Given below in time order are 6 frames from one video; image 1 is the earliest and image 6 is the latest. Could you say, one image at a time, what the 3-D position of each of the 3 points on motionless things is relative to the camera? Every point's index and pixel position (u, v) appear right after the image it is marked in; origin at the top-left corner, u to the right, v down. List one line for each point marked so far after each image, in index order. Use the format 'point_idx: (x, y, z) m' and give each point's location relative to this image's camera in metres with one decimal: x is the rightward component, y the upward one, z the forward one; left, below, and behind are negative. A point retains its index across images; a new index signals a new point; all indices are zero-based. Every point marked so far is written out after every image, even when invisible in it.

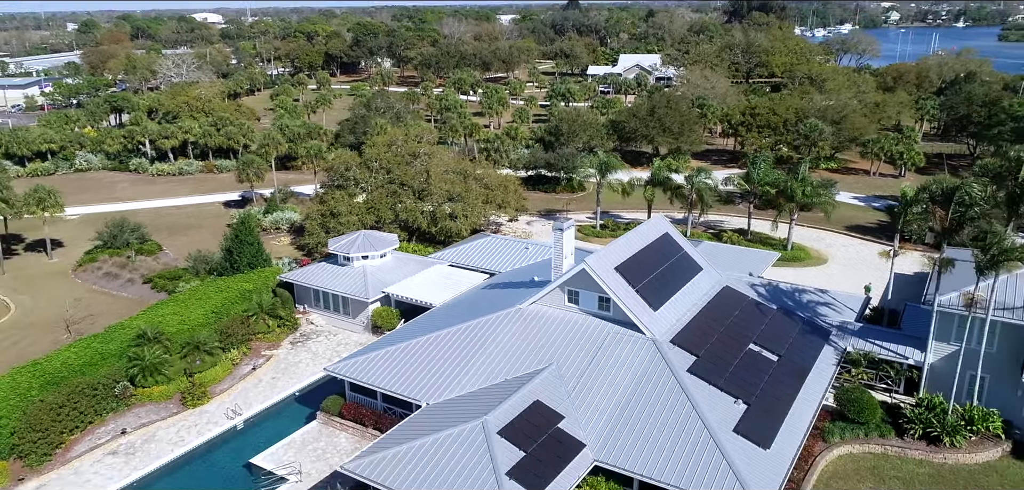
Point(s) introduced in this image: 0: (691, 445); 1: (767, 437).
0: (+4.2, -4.7, +19.0) m
1: (+6.2, -4.6, +19.7) m
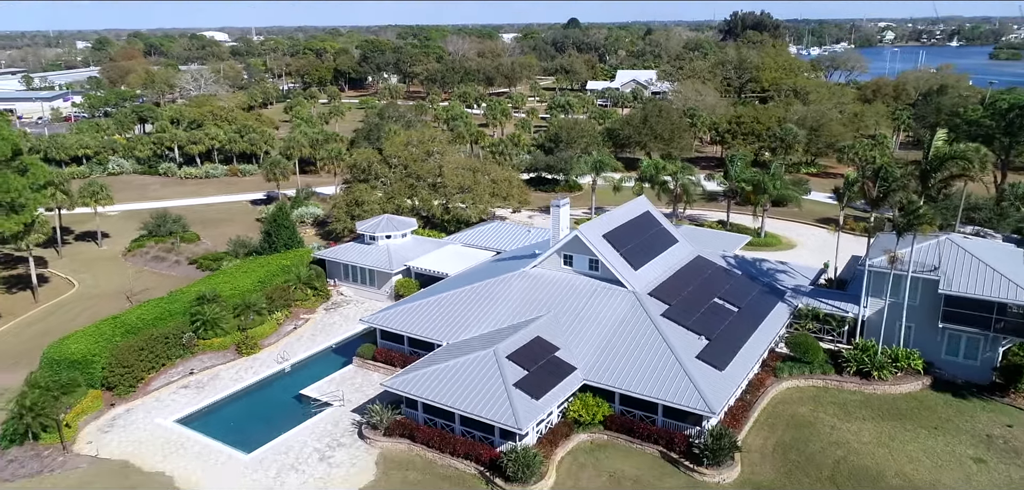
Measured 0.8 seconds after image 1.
0: (+4.4, -3.5, +23.7) m
1: (+6.4, -3.5, +24.4) m
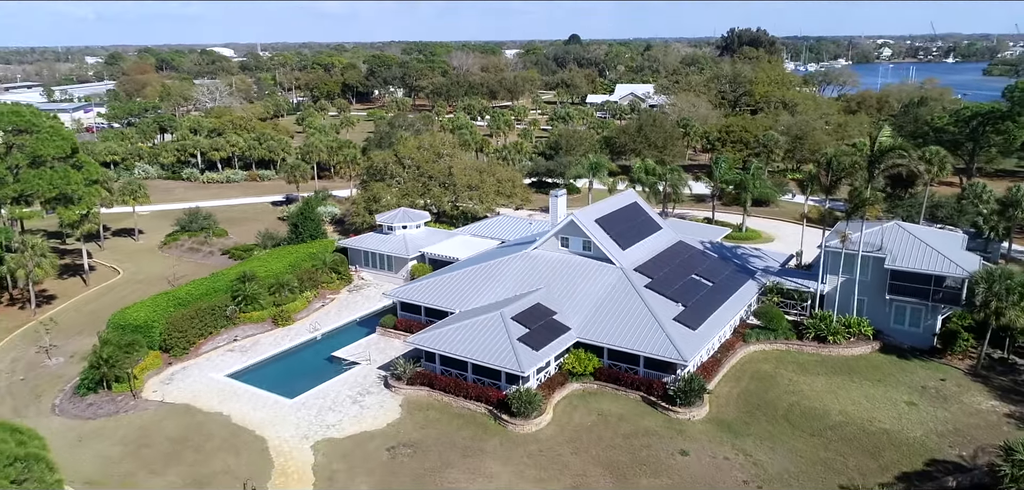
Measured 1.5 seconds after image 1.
0: (+4.5, -2.8, +27.8) m
1: (+6.5, -2.8, +28.5) m
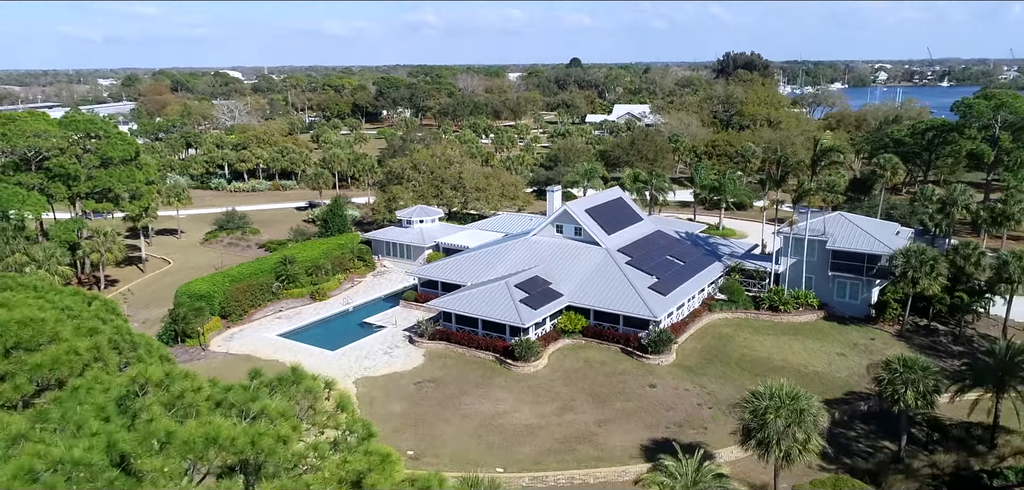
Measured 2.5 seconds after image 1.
0: (+4.6, -2.0, +33.8) m
1: (+6.7, -2.0, +34.5) m
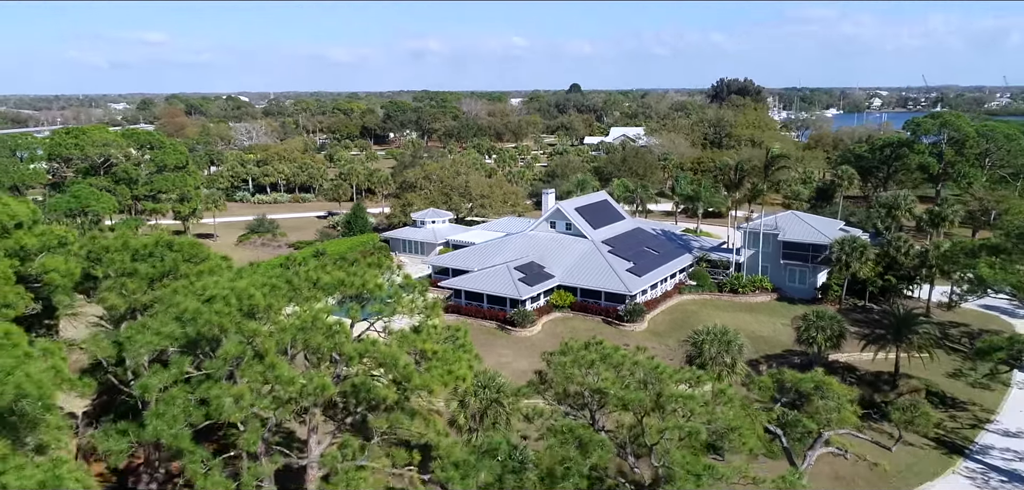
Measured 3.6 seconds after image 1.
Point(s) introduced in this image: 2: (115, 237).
0: (+4.6, -1.4, +40.4) m
1: (+6.7, -1.5, +41.1) m
2: (-9.6, +0.2, +19.6) m
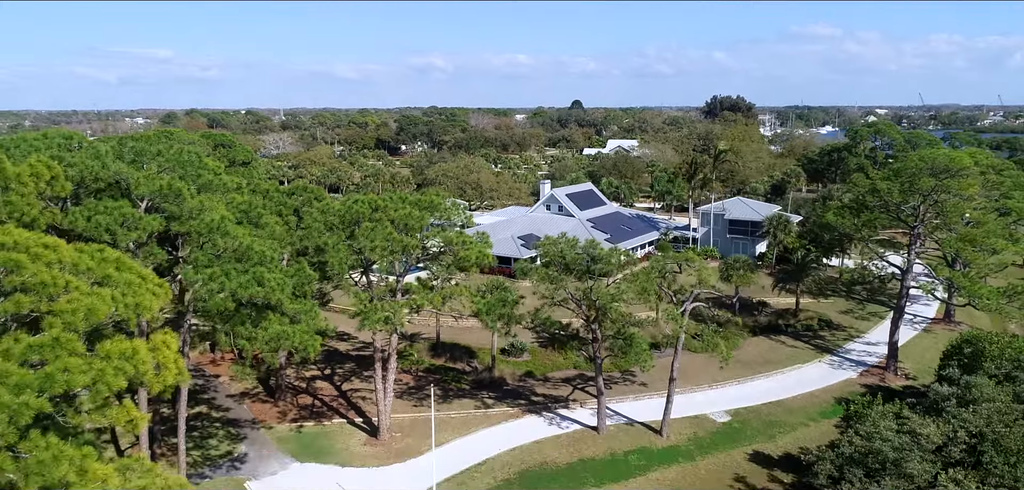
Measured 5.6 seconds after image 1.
0: (+4.8, +0.2, +52.2) m
1: (+6.9, +0.1, +52.8) m
2: (-9.5, +2.3, +31.4) m
